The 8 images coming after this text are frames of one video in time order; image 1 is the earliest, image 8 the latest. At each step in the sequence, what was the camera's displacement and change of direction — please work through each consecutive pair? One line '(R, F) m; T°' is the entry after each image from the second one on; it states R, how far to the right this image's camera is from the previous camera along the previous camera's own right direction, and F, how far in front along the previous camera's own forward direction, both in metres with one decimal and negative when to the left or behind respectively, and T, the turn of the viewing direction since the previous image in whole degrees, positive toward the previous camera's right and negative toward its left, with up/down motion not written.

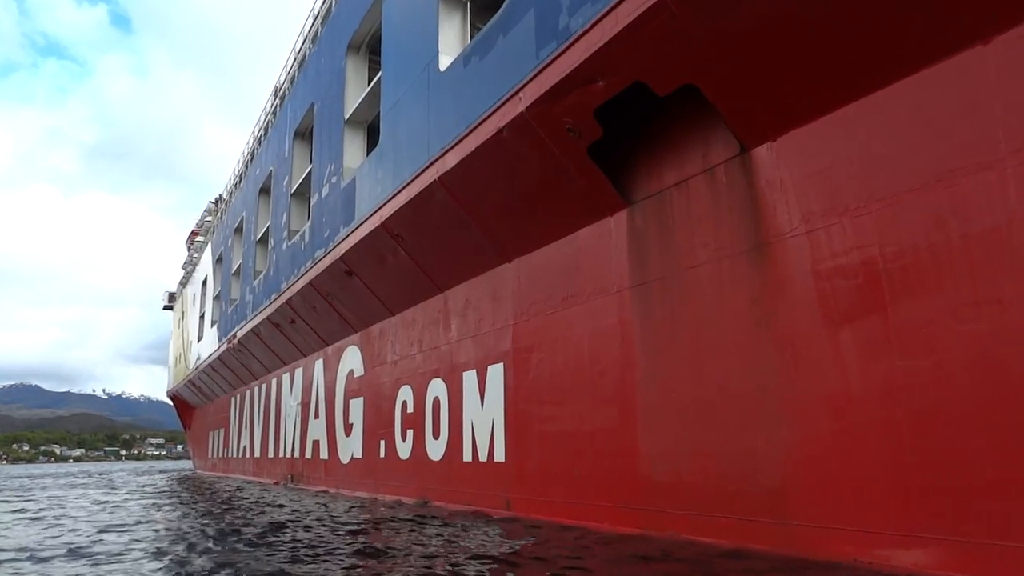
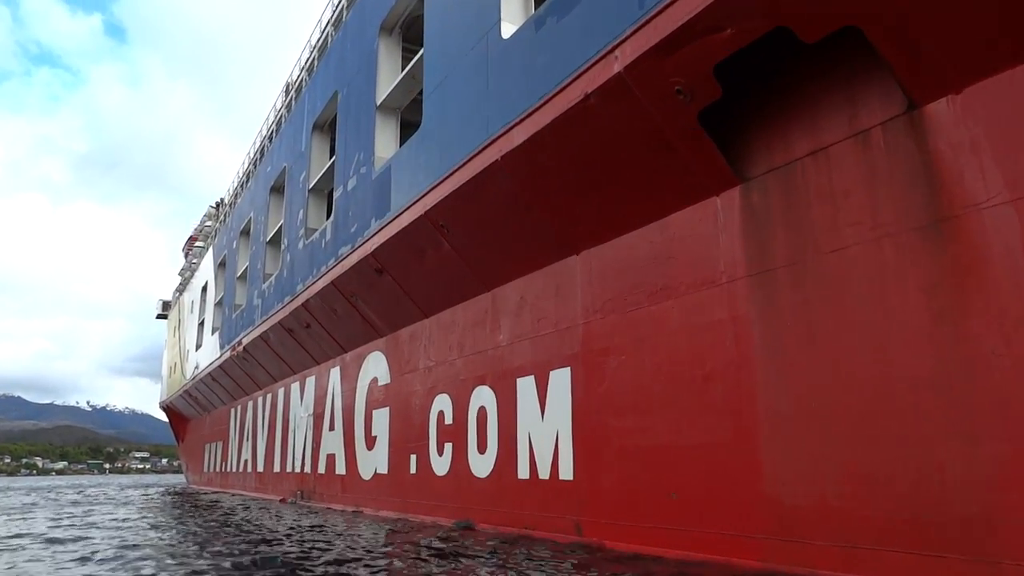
(-0.5, +0.6) m; +1°
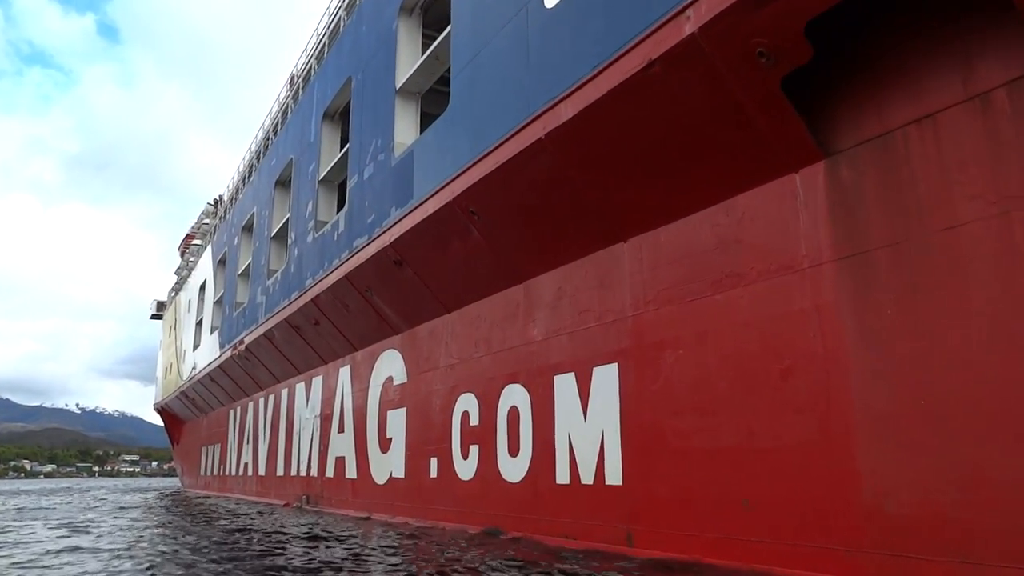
(-0.3, +0.4) m; +1°
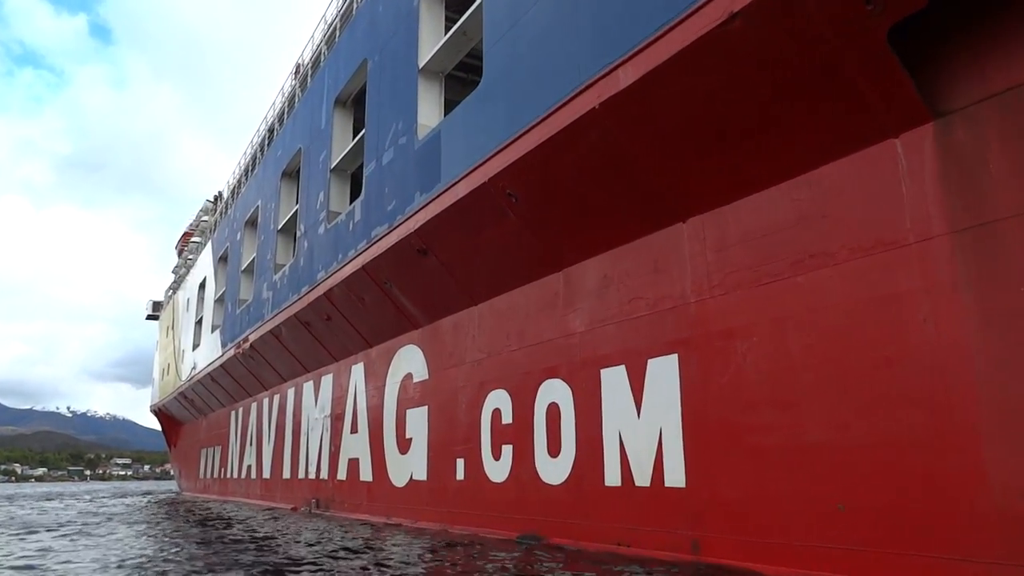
(-0.3, +0.4) m; 0°
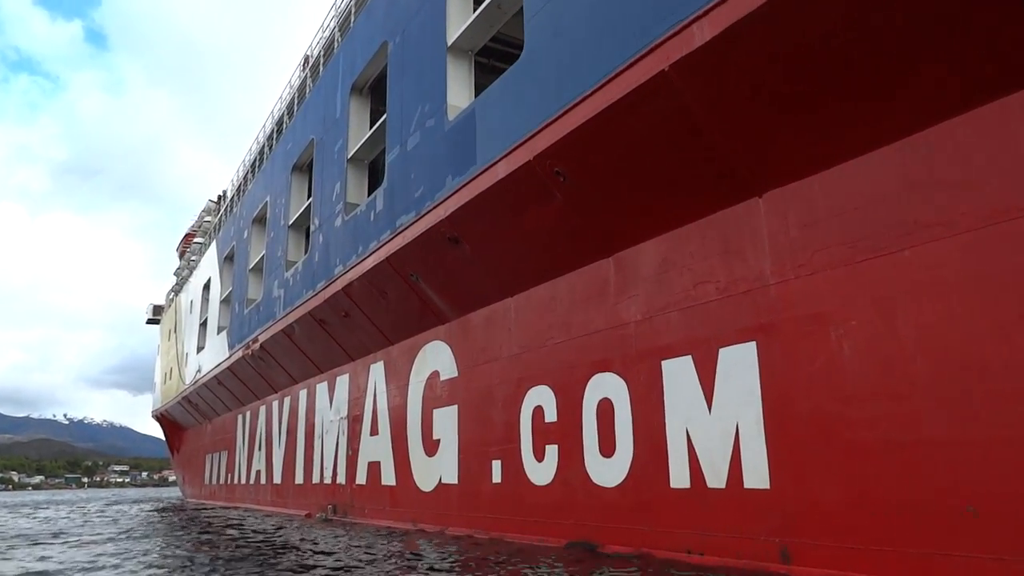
(-0.3, +0.4) m; 0°
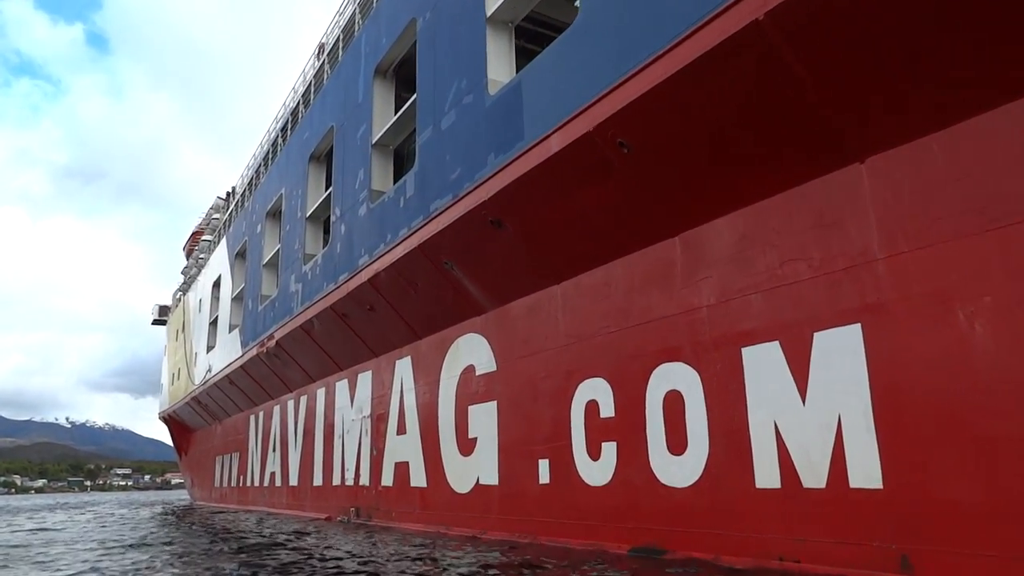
(-0.3, +0.4) m; 0°
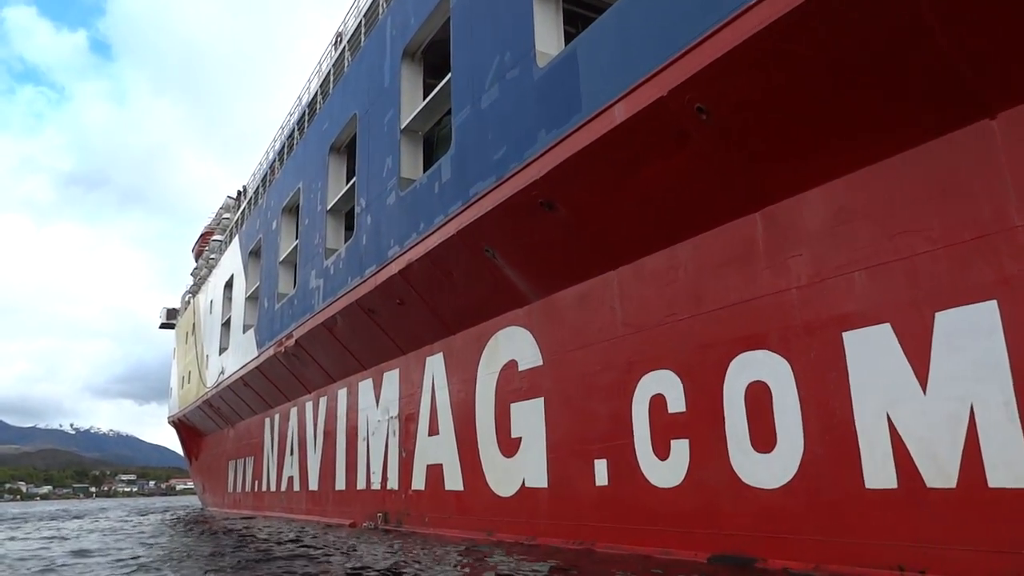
(-0.3, +0.4) m; 0°
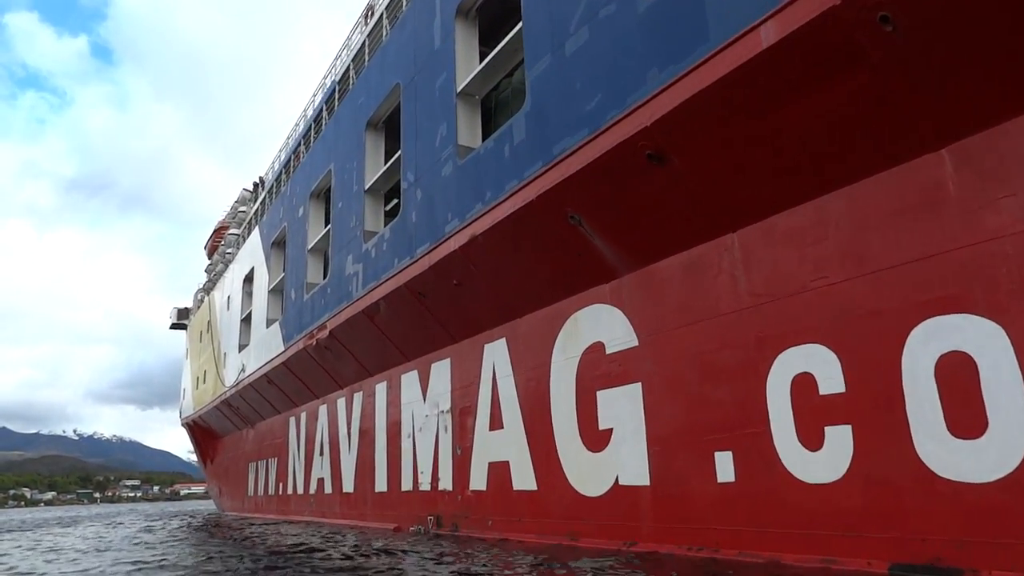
(-0.6, +0.7) m; 0°
